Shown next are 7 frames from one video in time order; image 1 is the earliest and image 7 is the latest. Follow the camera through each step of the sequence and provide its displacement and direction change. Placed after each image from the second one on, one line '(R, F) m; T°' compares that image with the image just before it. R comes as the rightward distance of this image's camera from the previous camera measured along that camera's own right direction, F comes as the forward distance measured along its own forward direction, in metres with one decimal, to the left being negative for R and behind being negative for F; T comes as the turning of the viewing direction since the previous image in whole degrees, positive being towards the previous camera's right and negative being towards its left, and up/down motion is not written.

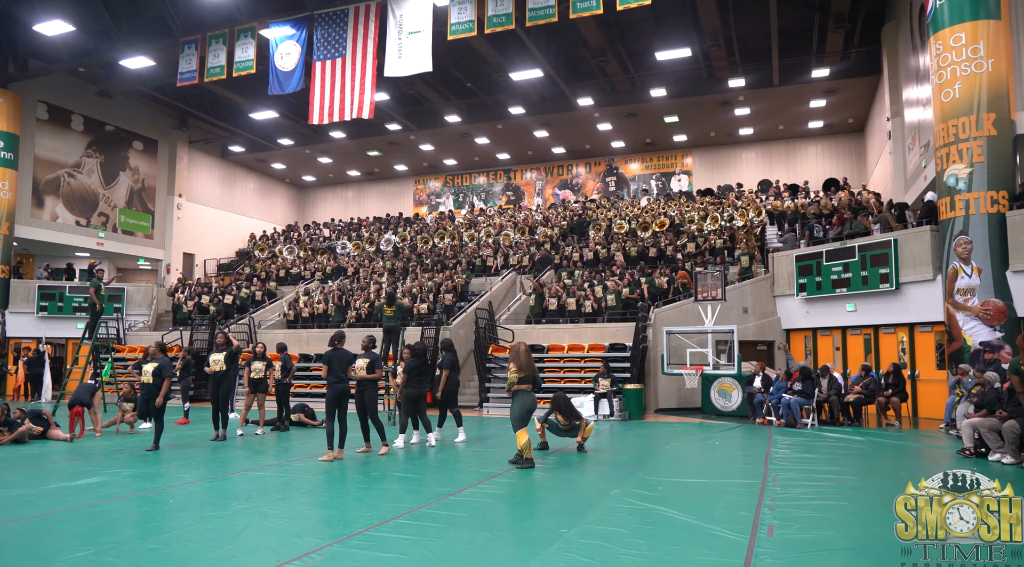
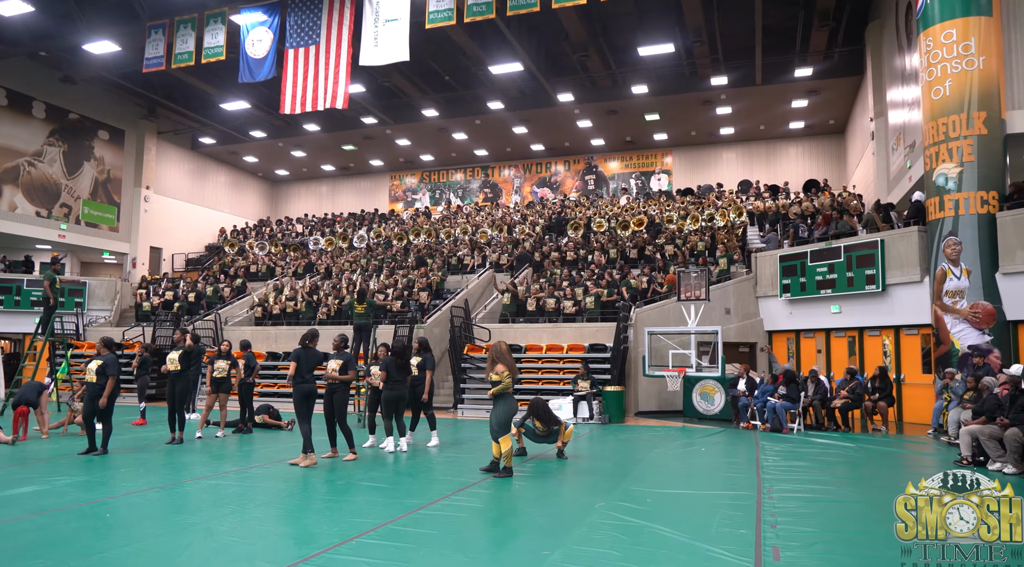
(0.0, +0.7) m; +2°
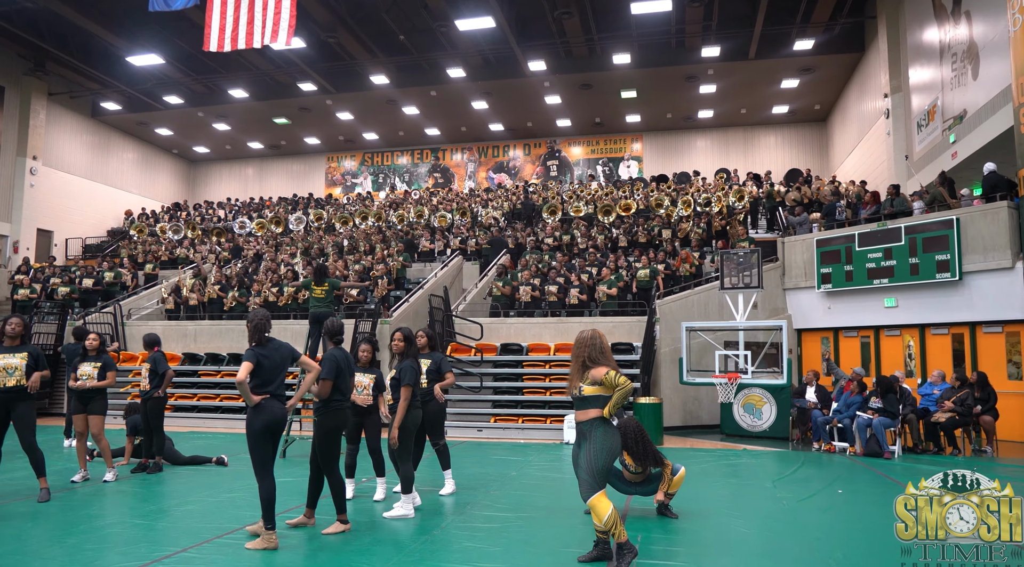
(-1.4, +3.9) m; +6°
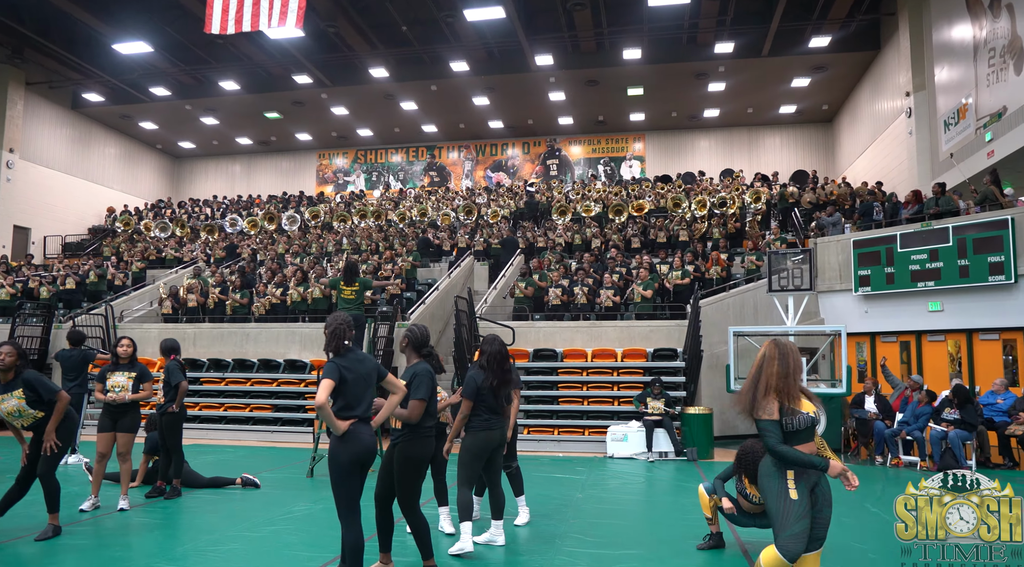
(-1.0, +1.0) m; +2°
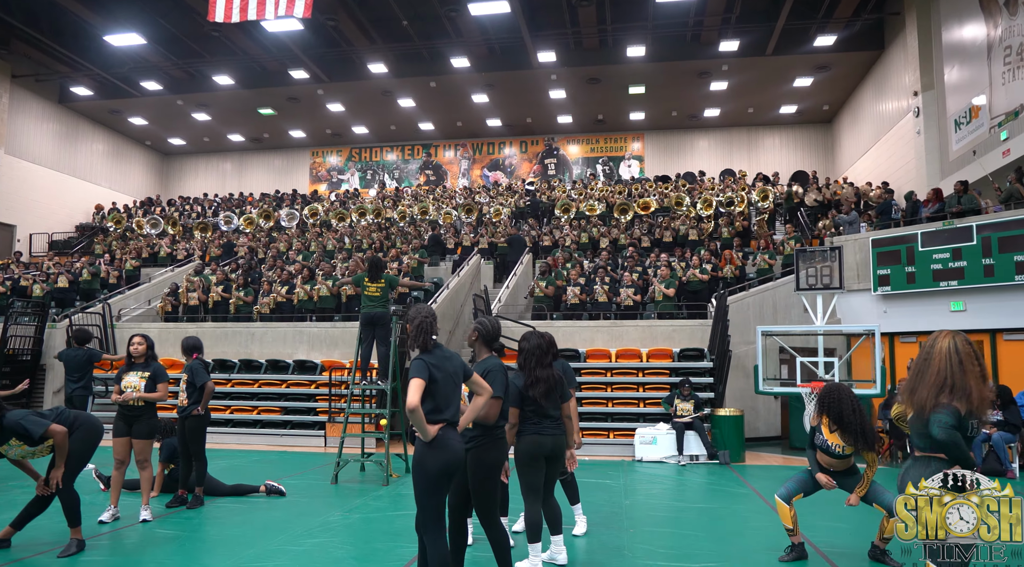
(-0.7, +0.4) m; +1°
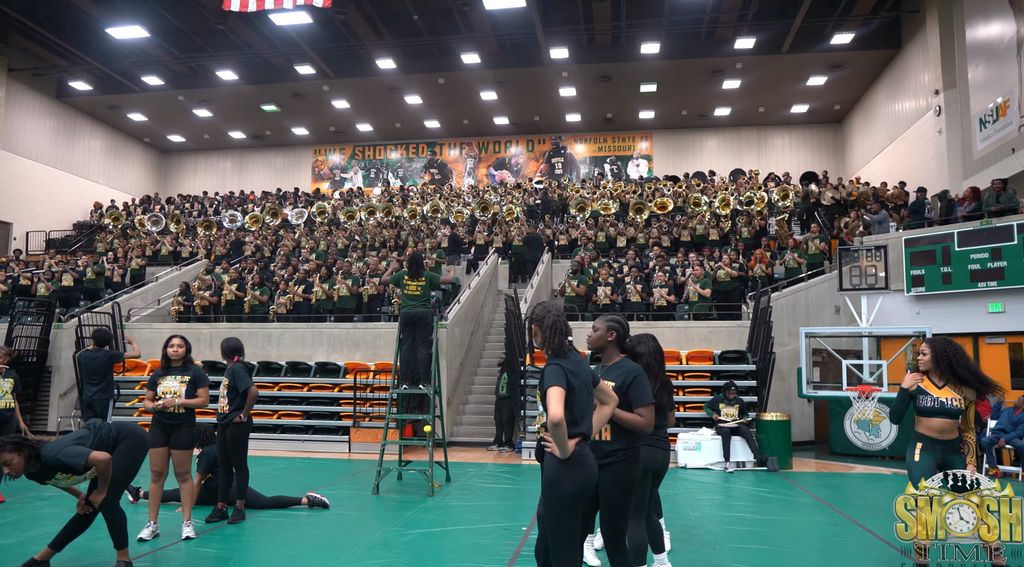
(-0.7, +0.5) m; +1°
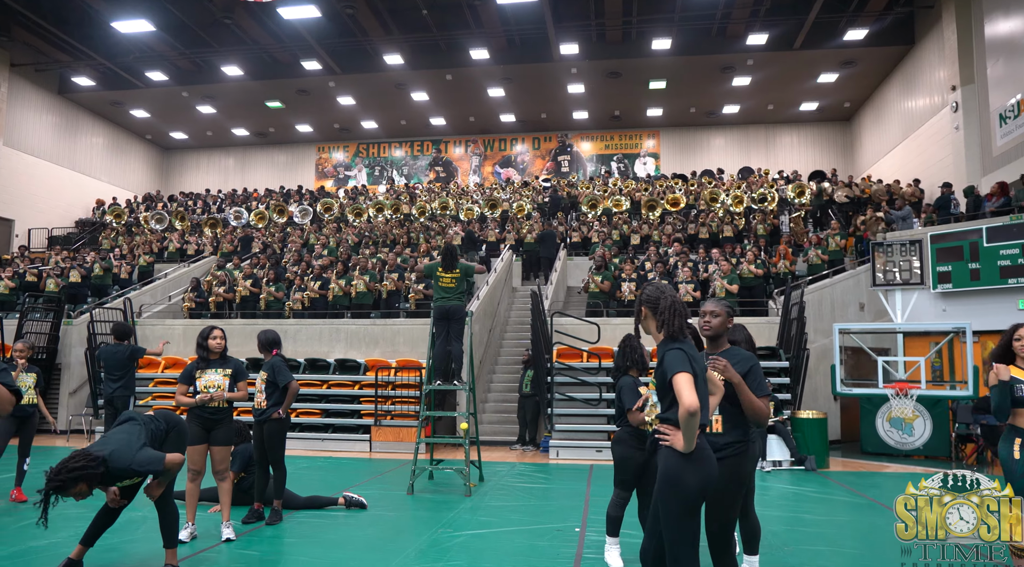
(-0.5, +0.3) m; 0°
